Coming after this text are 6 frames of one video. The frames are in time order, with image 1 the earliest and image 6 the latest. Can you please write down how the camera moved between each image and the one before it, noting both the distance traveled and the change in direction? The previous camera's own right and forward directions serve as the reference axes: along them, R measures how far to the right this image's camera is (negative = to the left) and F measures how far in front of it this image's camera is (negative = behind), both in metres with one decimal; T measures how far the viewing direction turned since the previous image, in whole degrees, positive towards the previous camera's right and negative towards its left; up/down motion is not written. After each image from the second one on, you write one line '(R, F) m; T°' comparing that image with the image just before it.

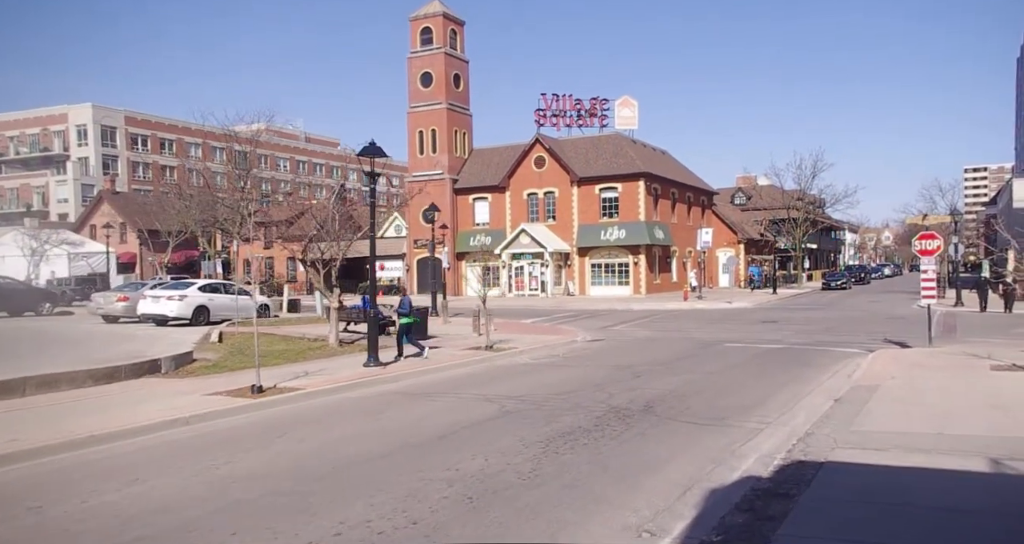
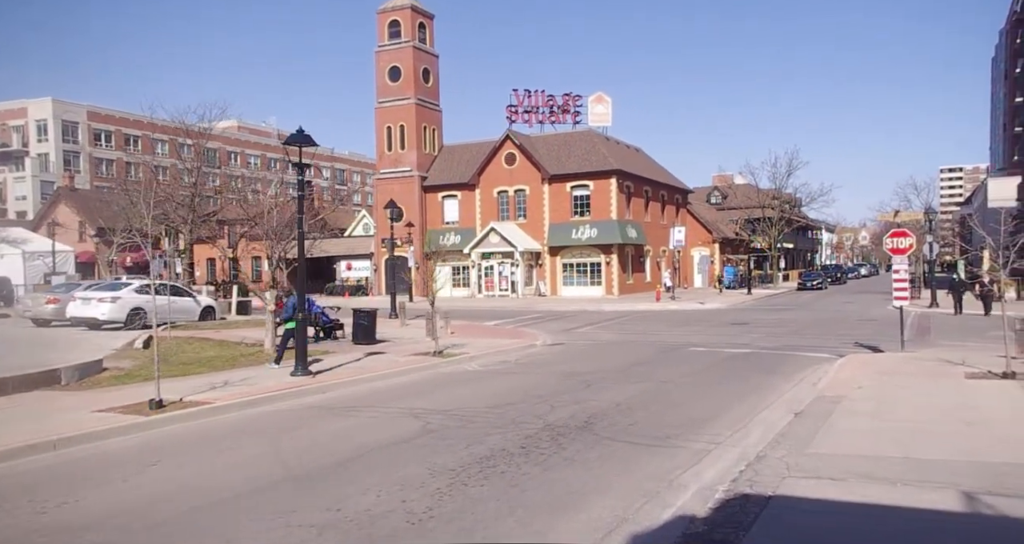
(+0.7, +1.1) m; +1°
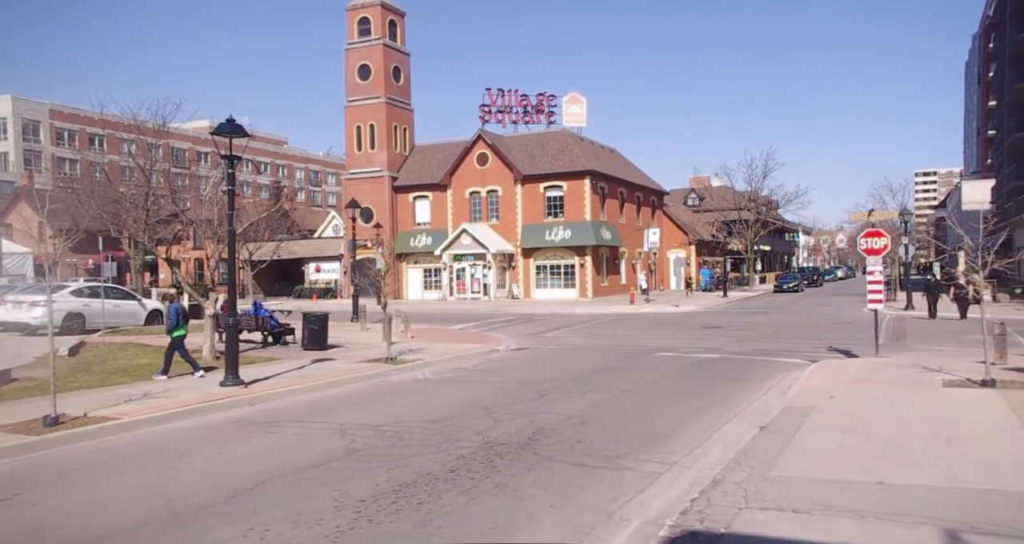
(+0.5, +0.9) m; +1°
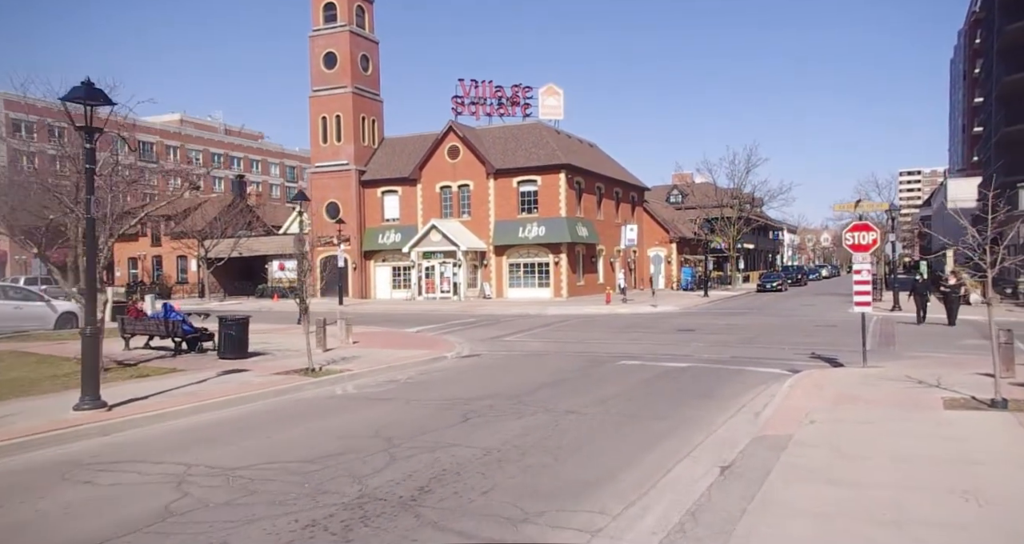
(+0.8, +2.0) m; +1°
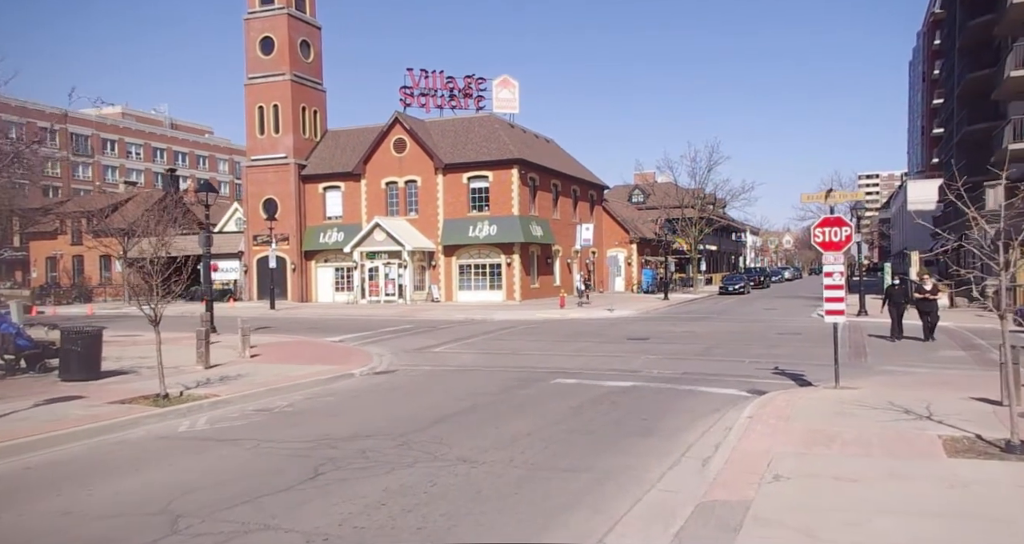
(+0.9, +2.5) m; +2°
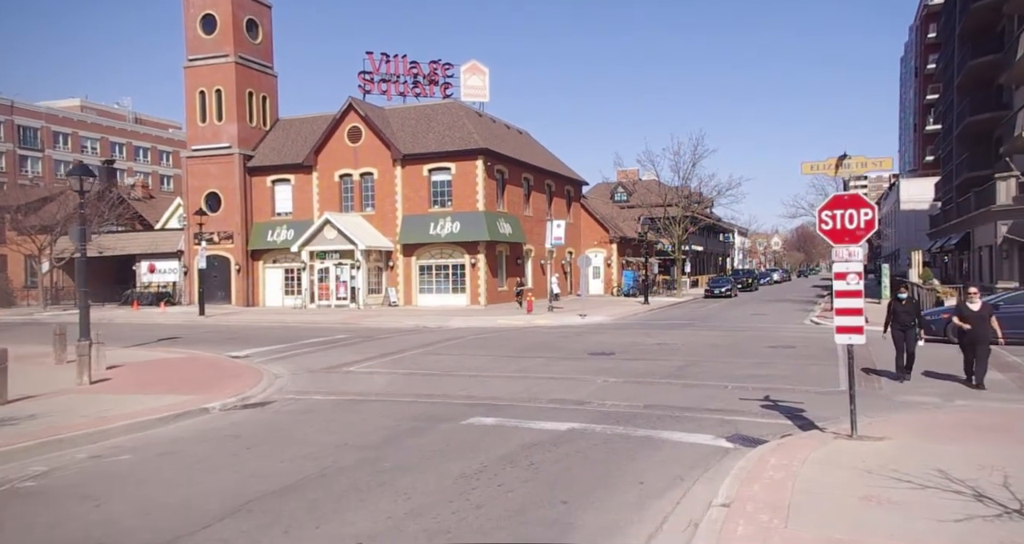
(+1.2, +3.7) m; +1°
